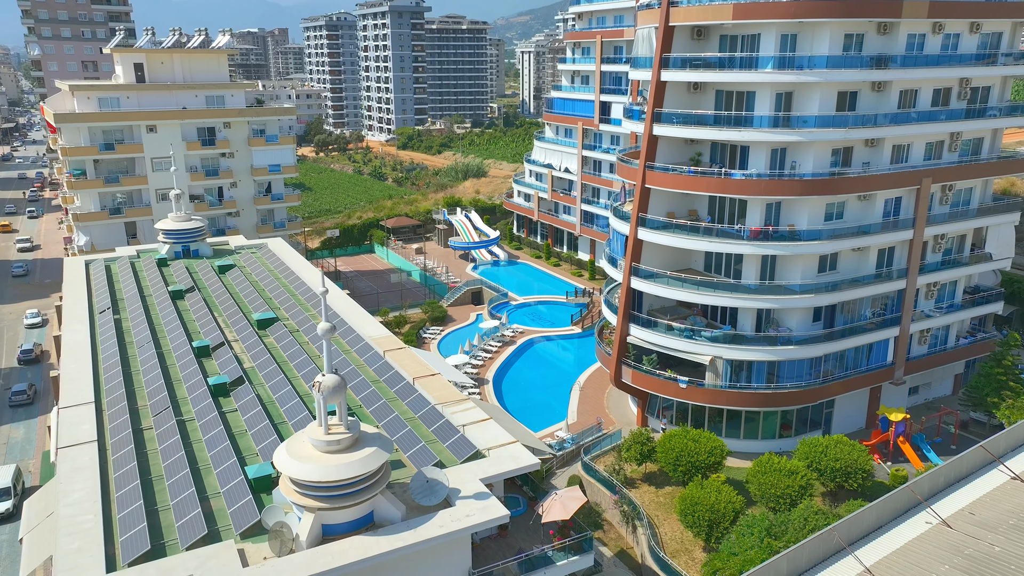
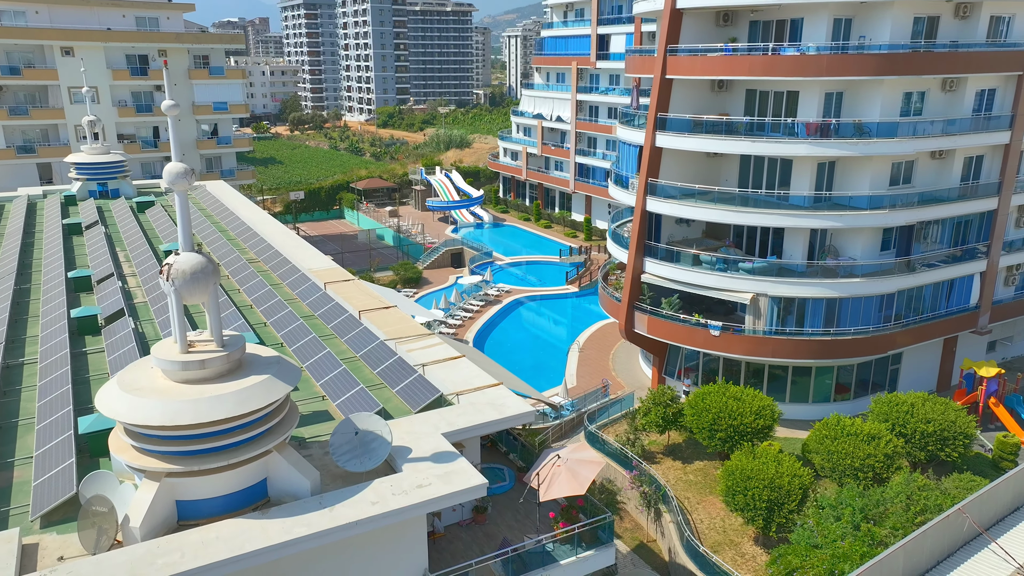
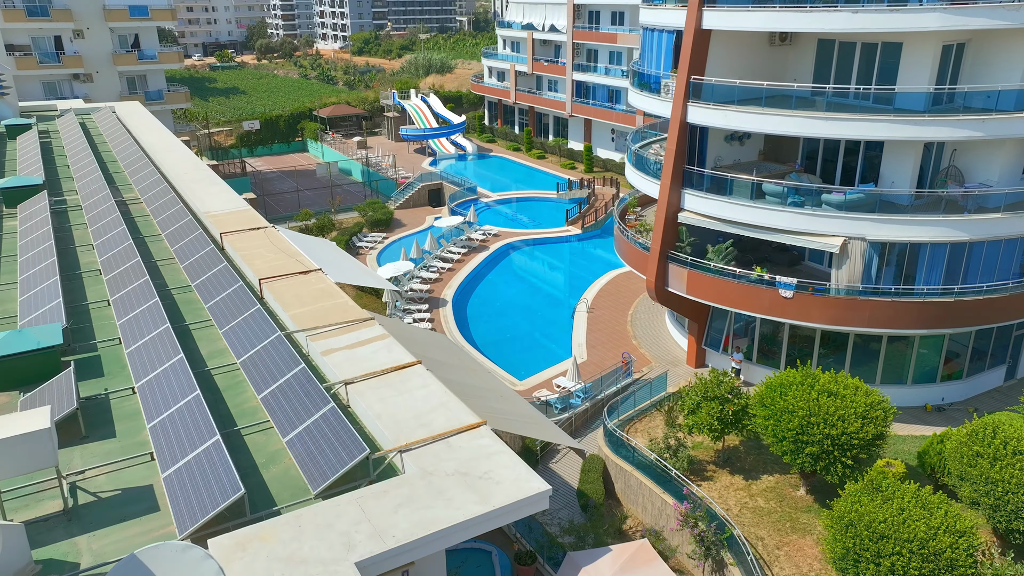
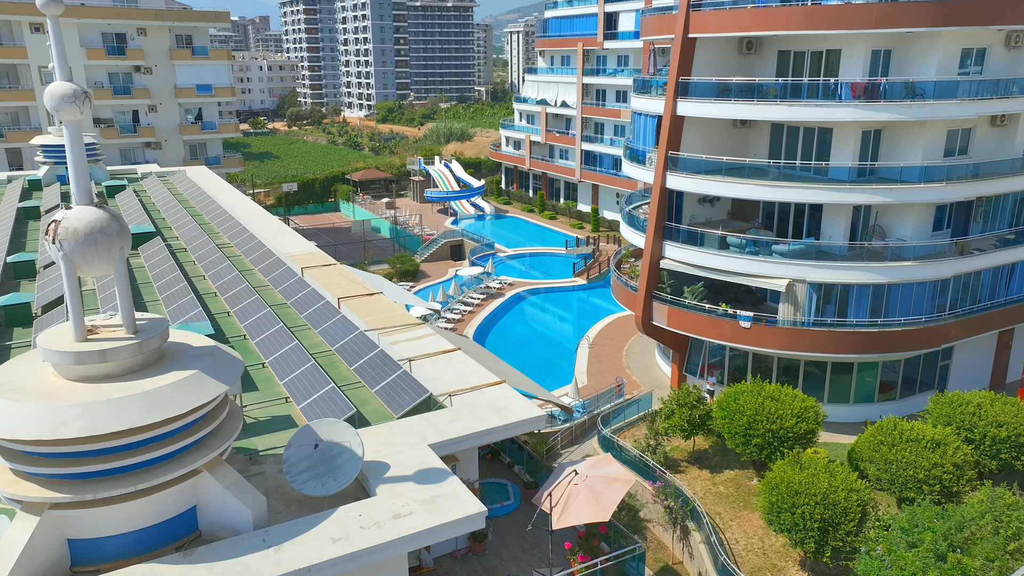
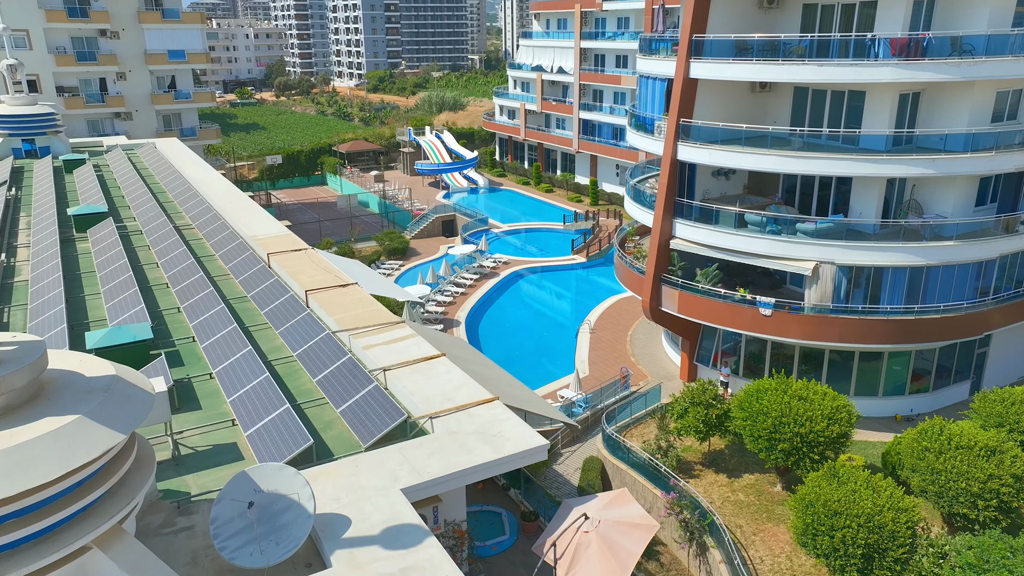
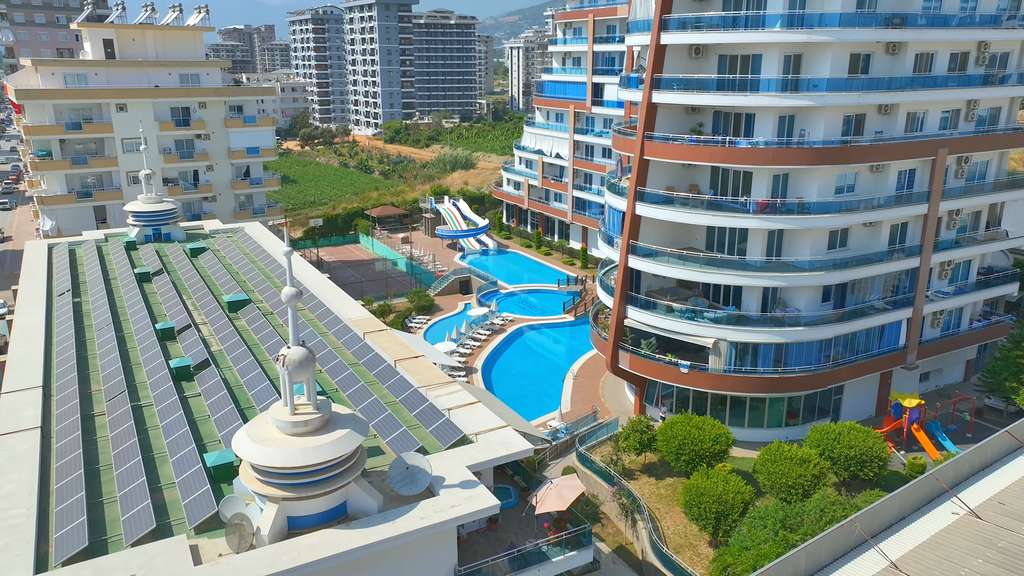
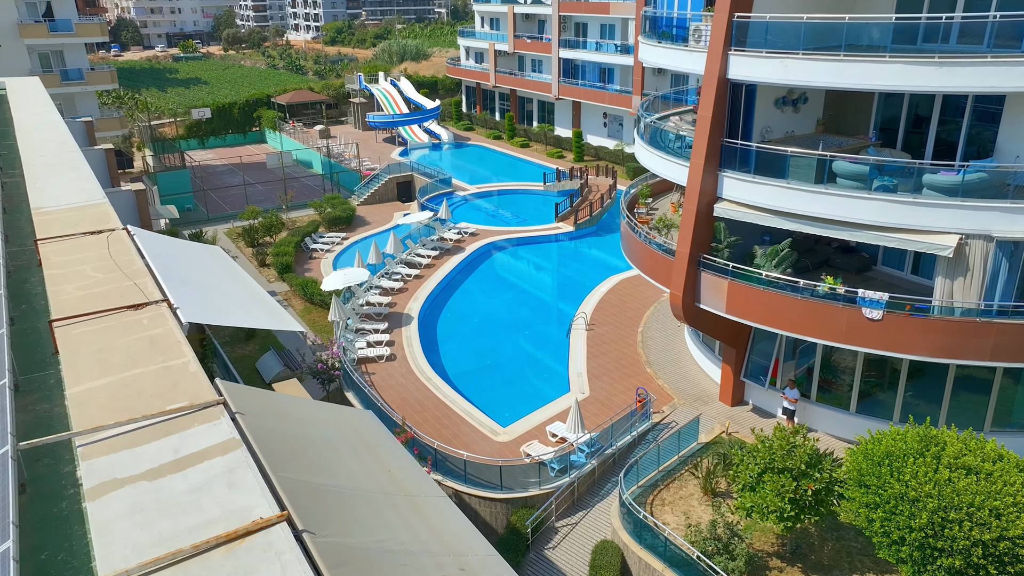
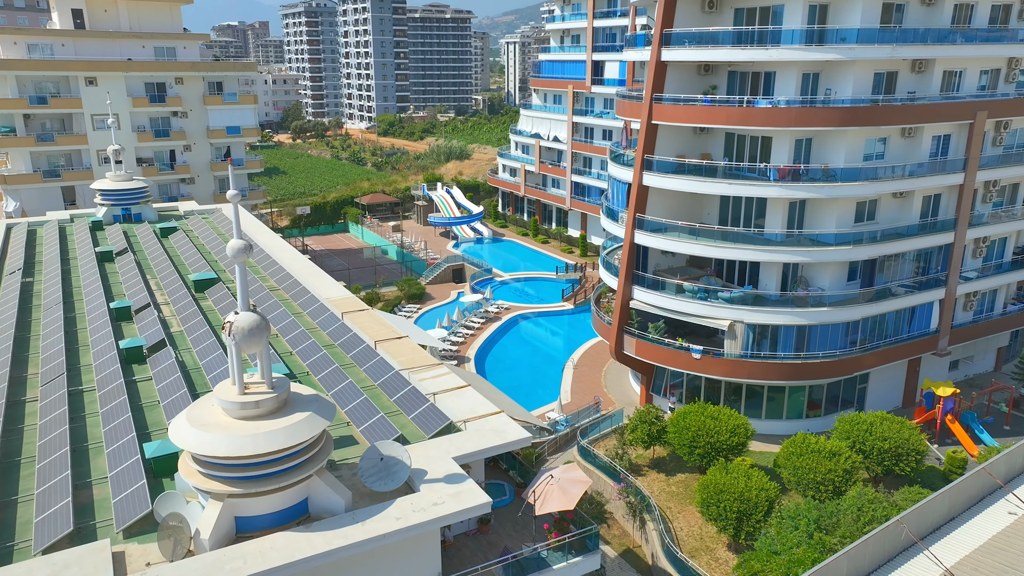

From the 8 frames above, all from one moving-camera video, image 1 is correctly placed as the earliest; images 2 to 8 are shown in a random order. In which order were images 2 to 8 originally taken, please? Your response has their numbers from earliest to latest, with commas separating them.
6, 8, 2, 4, 5, 3, 7
